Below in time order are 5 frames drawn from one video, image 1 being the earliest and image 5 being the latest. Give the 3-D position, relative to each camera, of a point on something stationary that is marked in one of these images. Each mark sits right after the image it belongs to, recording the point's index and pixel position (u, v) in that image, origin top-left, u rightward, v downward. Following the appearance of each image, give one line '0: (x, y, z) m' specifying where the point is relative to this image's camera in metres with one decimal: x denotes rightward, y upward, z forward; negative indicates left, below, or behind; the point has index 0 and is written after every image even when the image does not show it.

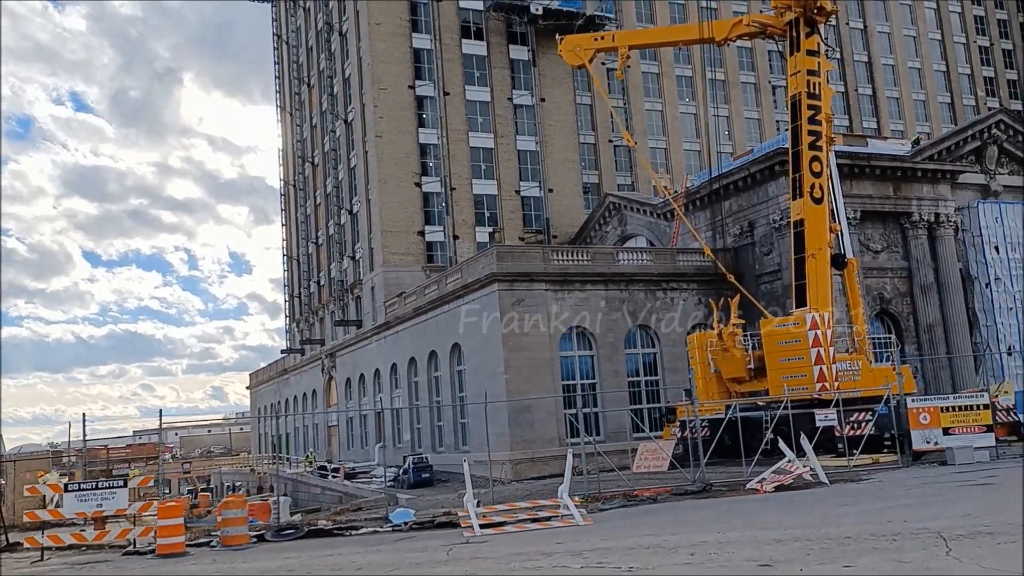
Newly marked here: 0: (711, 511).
0: (+3.3, -3.7, +14.7) m
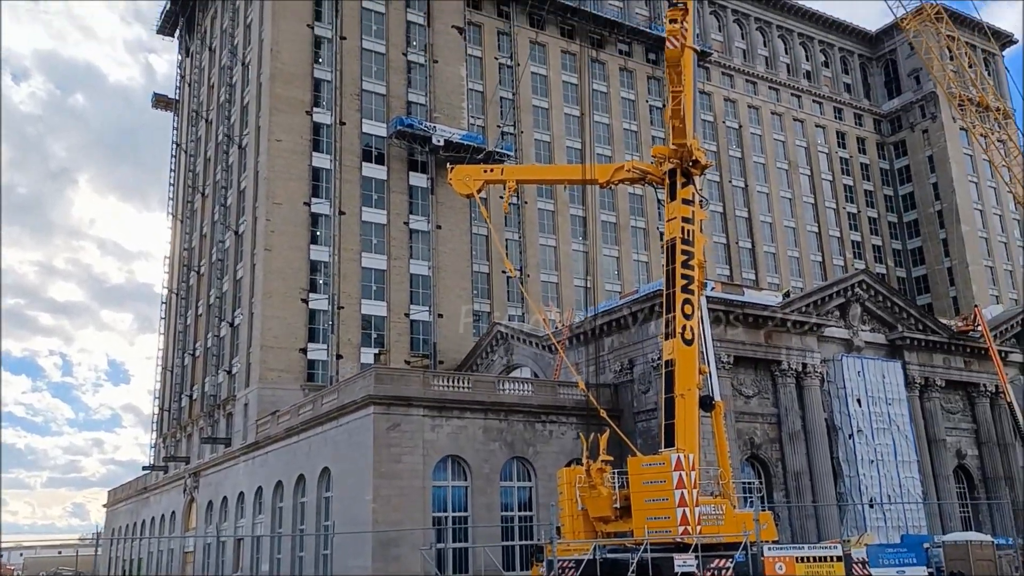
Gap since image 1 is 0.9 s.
0: (+0.7, -5.8, +14.0) m
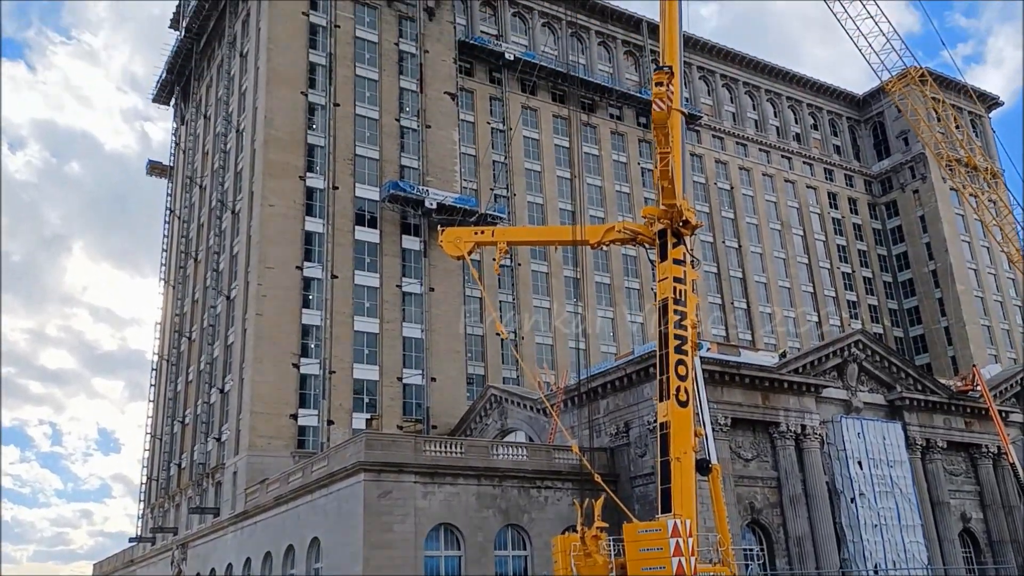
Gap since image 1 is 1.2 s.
0: (+0.5, -6.6, +13.1) m
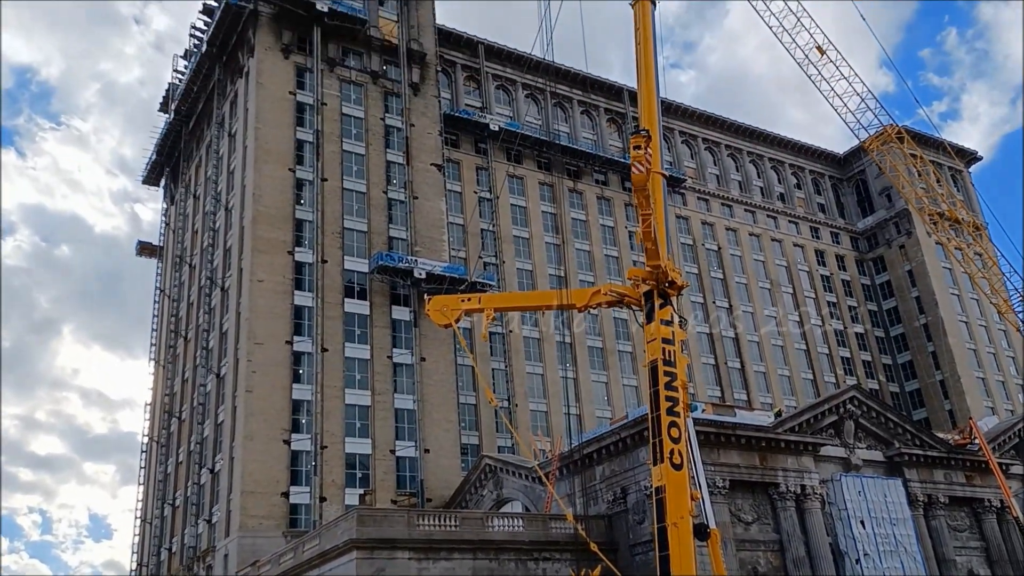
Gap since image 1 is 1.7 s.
0: (+0.4, -7.5, +12.5) m
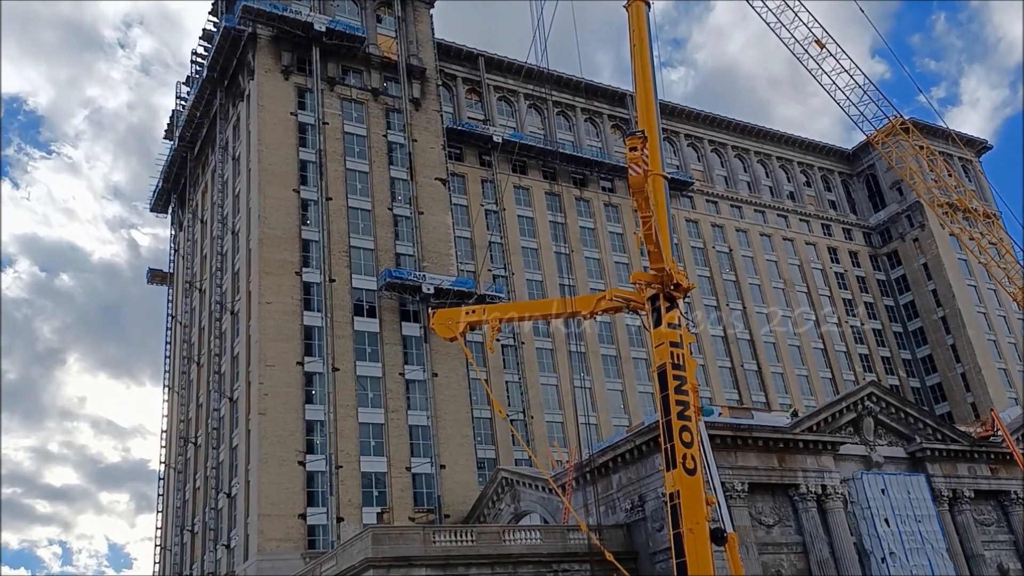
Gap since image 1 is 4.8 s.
0: (+0.6, -7.6, +12.0) m
